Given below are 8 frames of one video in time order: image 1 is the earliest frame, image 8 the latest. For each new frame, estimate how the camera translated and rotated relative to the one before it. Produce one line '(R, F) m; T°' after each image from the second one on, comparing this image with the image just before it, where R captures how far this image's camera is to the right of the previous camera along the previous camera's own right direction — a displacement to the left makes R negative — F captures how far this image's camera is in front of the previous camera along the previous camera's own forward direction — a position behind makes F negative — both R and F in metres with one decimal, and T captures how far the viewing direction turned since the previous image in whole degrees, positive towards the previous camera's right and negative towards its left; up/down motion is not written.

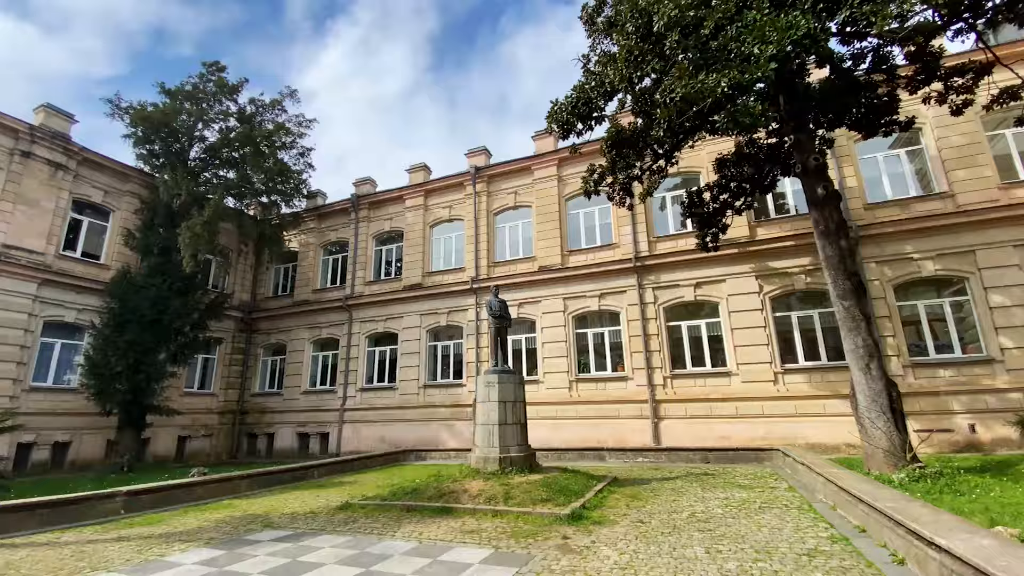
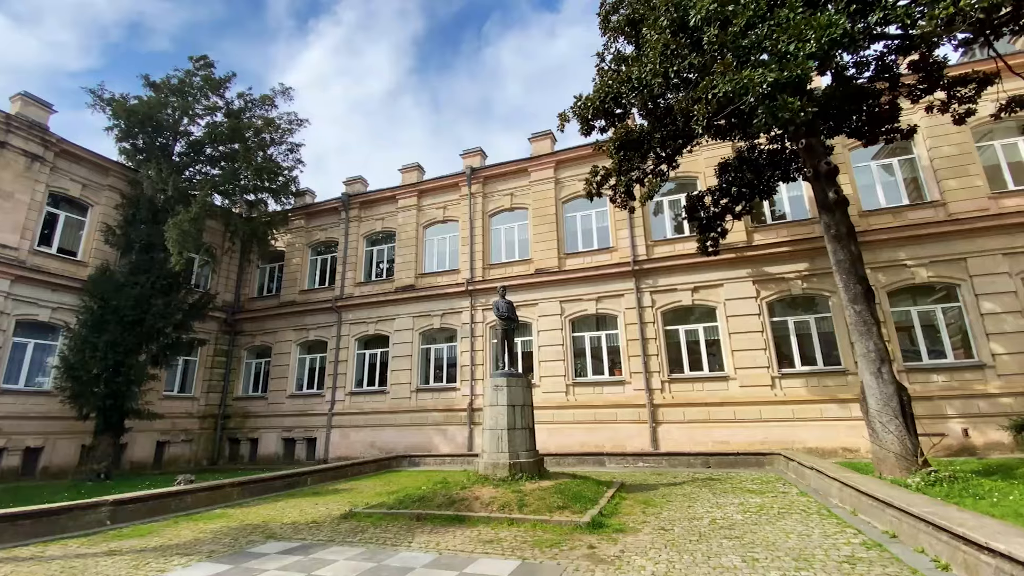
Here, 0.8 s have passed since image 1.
(-0.6, +0.2) m; +2°
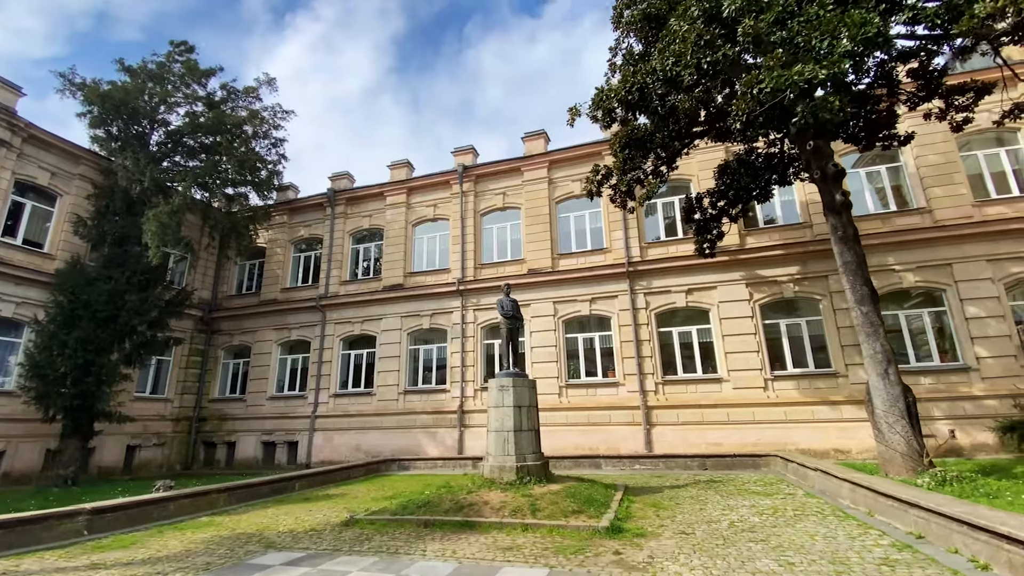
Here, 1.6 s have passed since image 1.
(-0.6, +0.3) m; +3°
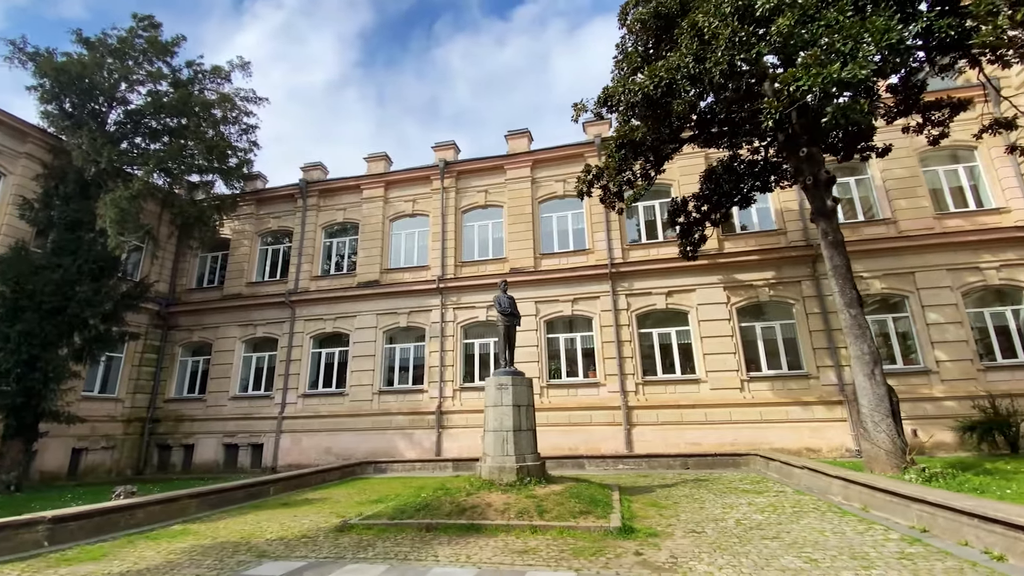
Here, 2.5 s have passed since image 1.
(-0.8, +0.2) m; +5°
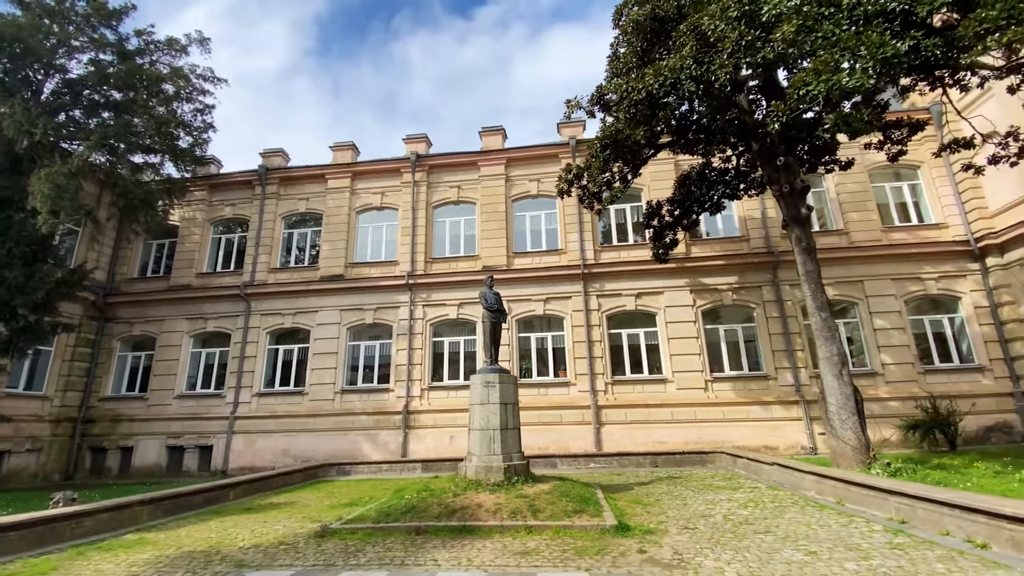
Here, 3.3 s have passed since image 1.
(-0.7, +0.2) m; +6°
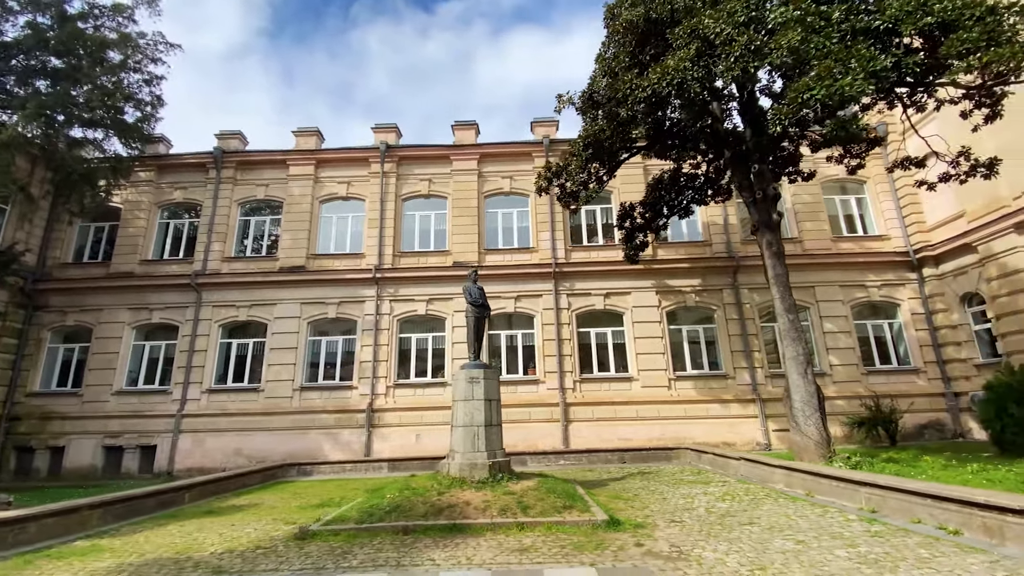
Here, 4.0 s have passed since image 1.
(-0.6, +0.1) m; +6°
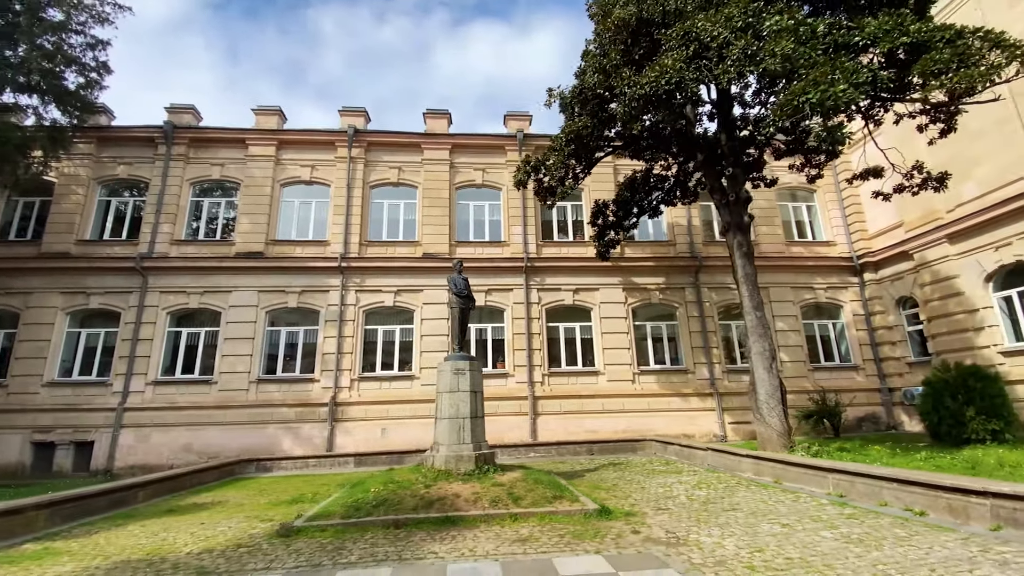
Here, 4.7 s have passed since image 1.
(-0.7, +0.1) m; +6°
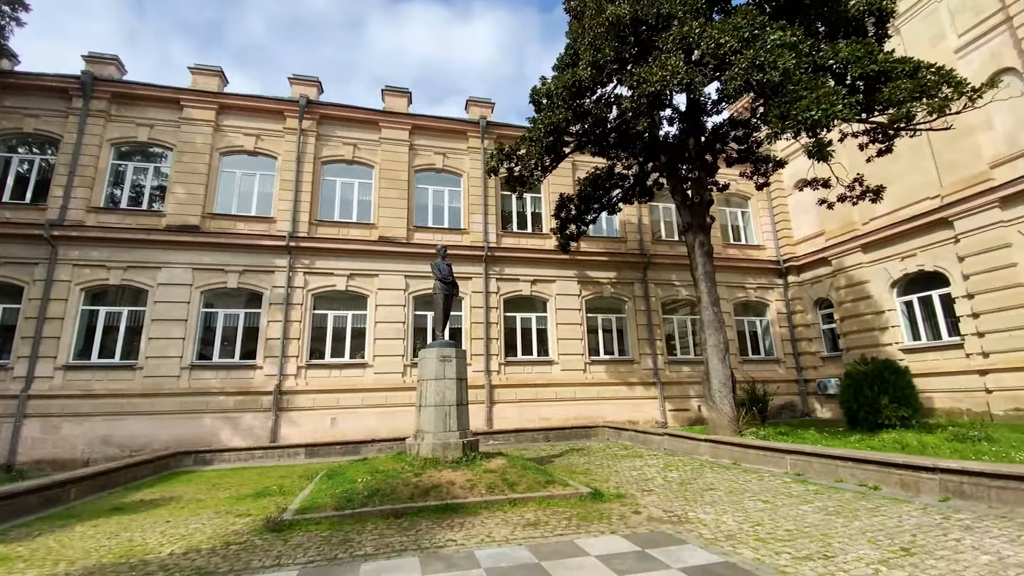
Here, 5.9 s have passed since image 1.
(-1.2, +0.1) m; +9°
